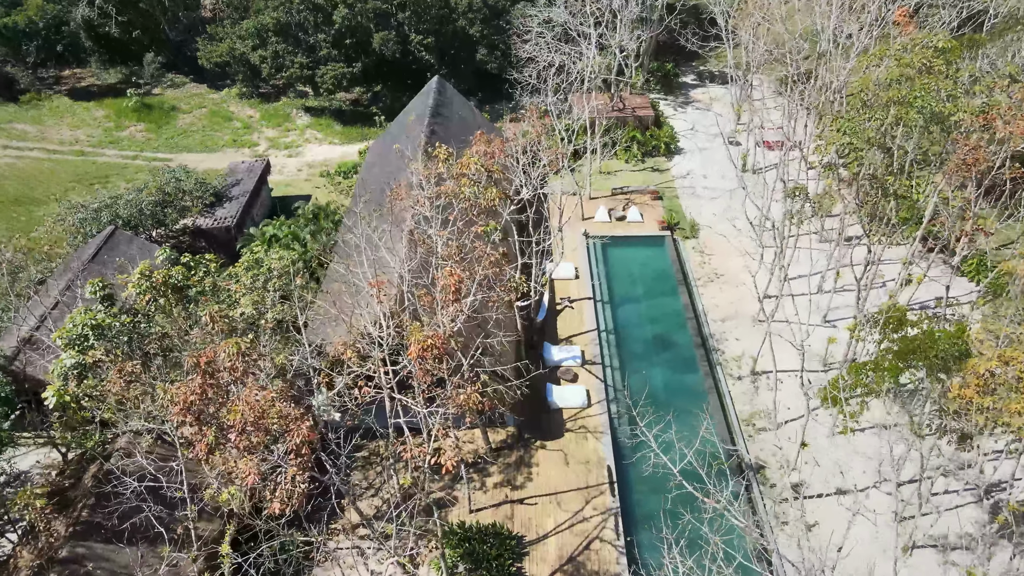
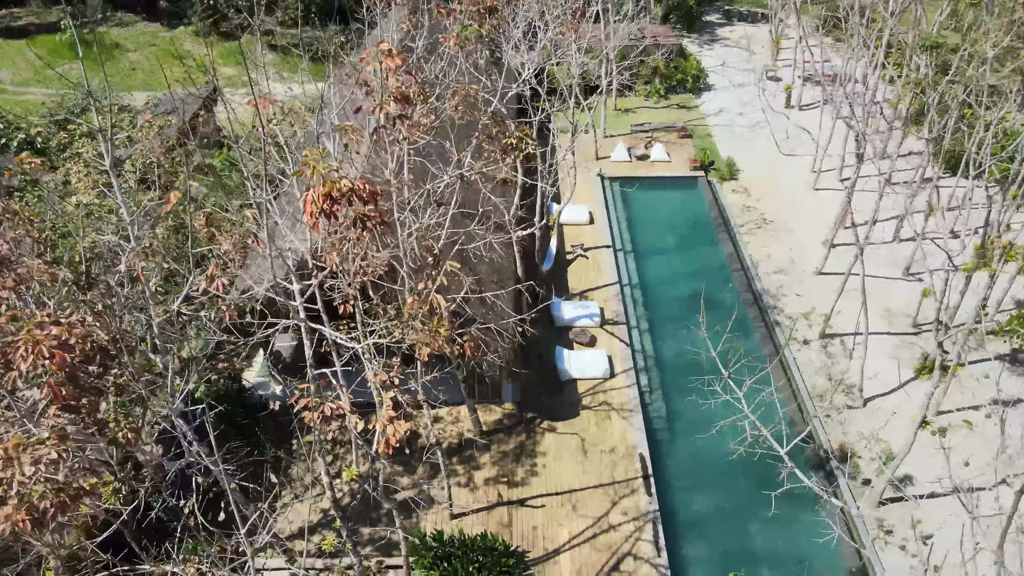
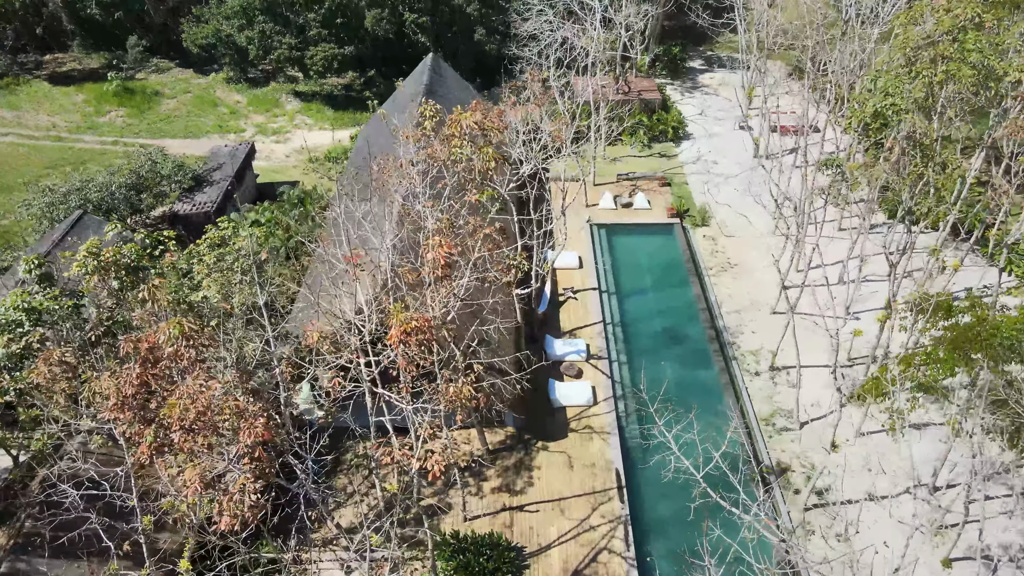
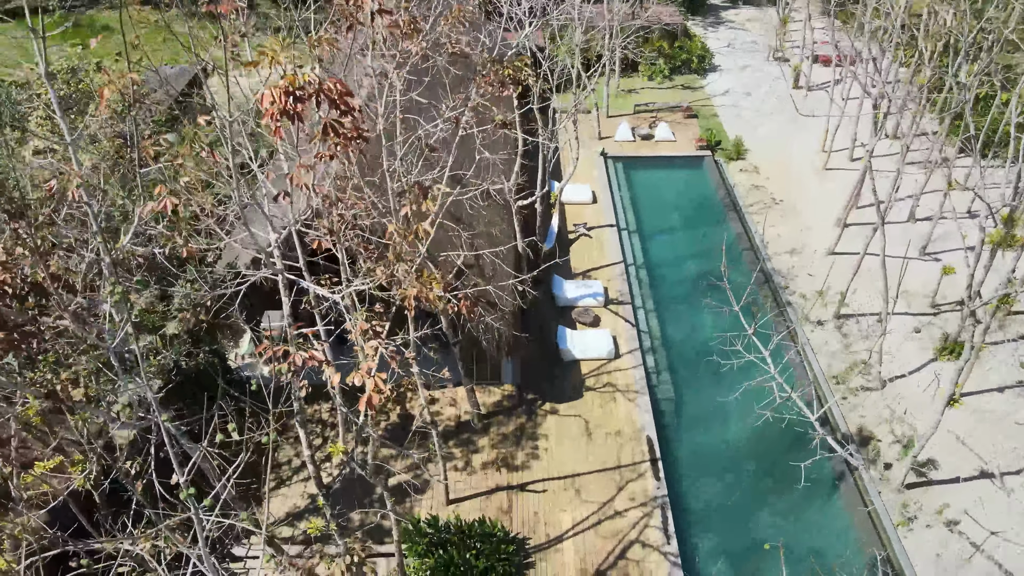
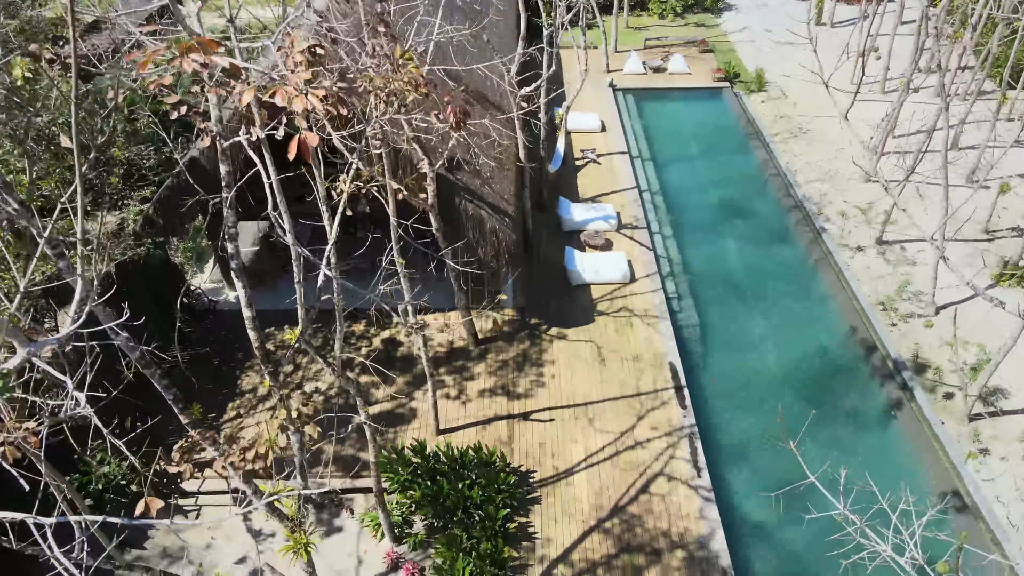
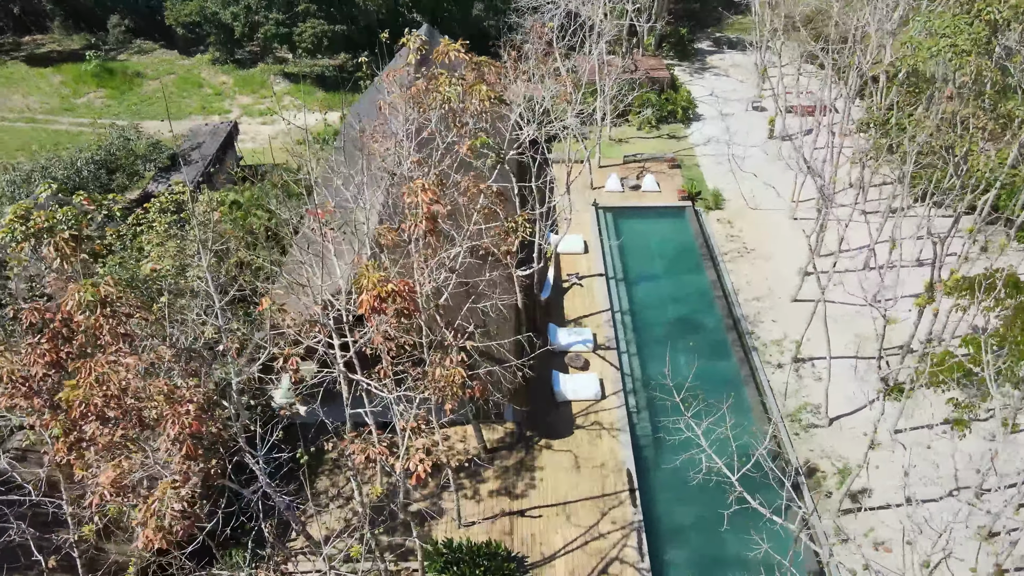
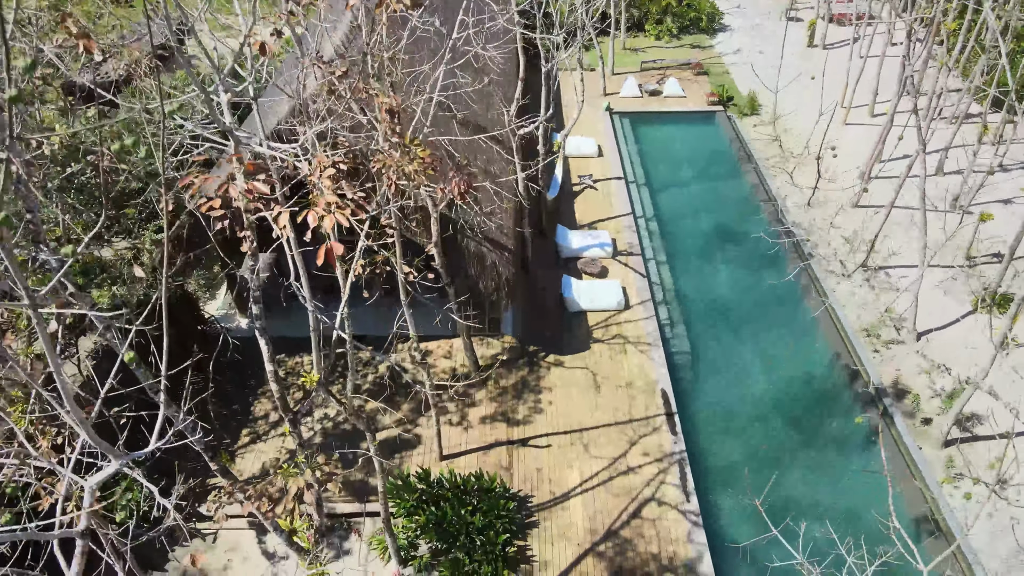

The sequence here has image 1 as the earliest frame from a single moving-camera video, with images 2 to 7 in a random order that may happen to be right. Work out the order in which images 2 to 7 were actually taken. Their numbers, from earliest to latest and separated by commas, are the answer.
3, 6, 2, 4, 7, 5
